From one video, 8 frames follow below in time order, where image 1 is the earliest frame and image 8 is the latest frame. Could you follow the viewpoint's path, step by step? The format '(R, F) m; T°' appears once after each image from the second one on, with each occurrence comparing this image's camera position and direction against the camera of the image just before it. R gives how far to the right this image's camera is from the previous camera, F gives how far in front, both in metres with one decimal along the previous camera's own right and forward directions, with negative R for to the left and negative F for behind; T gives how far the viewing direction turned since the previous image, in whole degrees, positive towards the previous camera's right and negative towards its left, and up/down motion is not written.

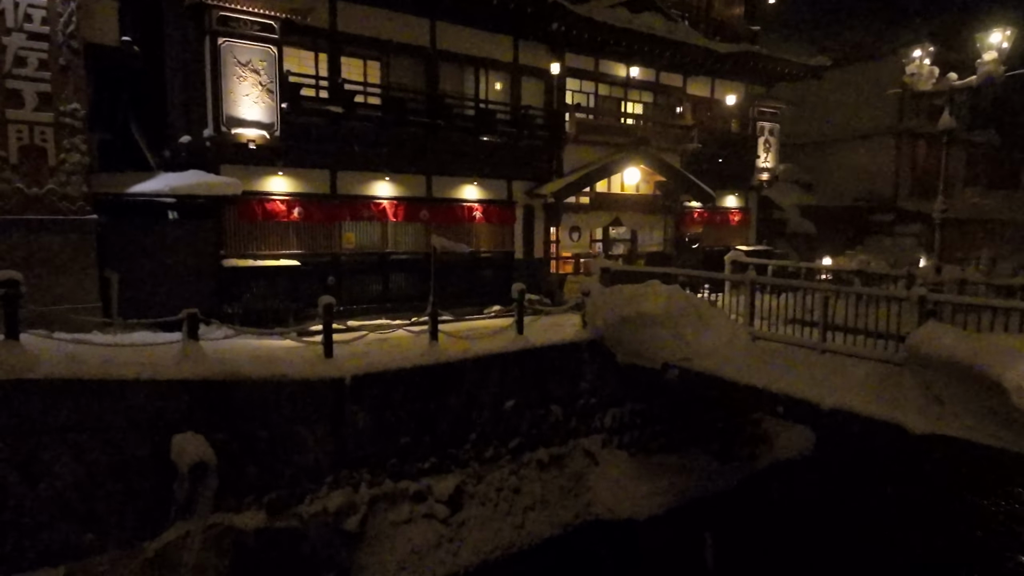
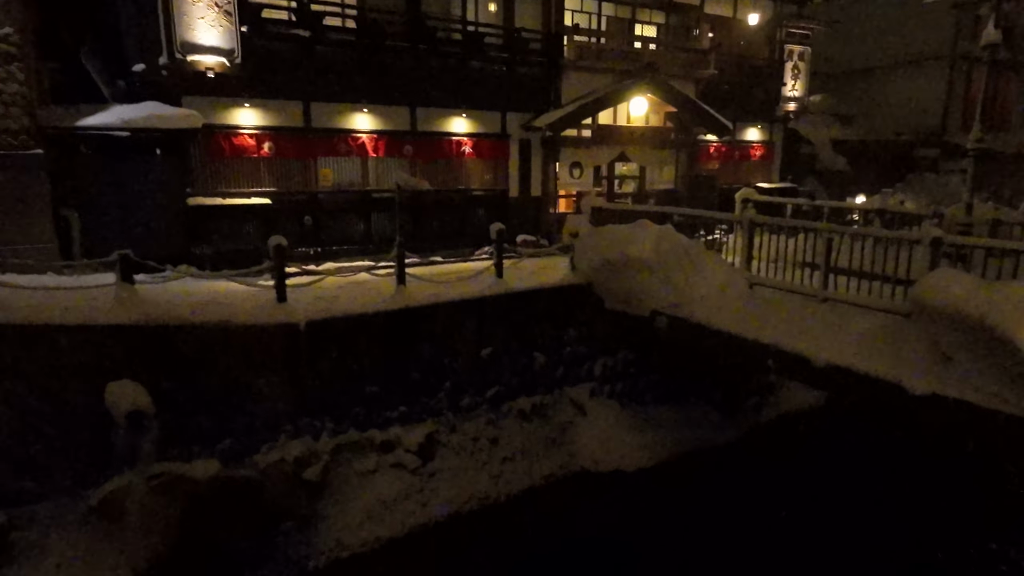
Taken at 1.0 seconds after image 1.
(+1.1, +0.9) m; -3°
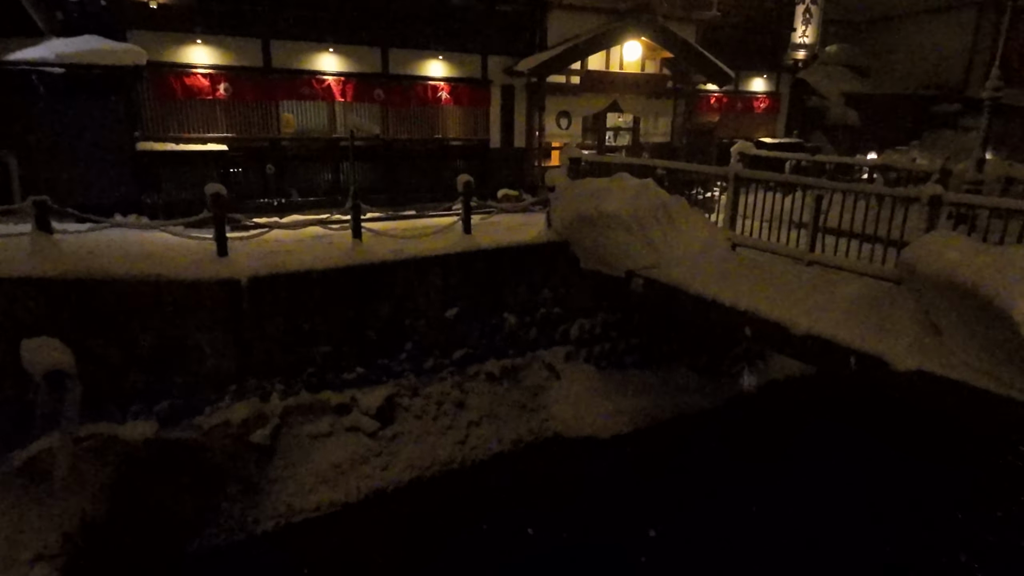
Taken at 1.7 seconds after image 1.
(+0.8, +0.7) m; -1°
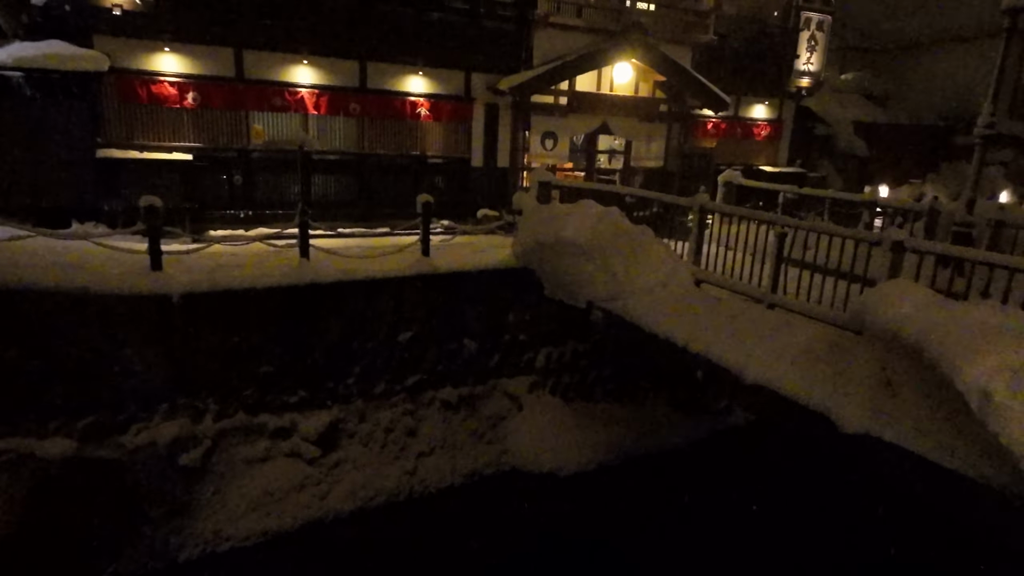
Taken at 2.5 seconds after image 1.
(+1.1, +0.5) m; -2°
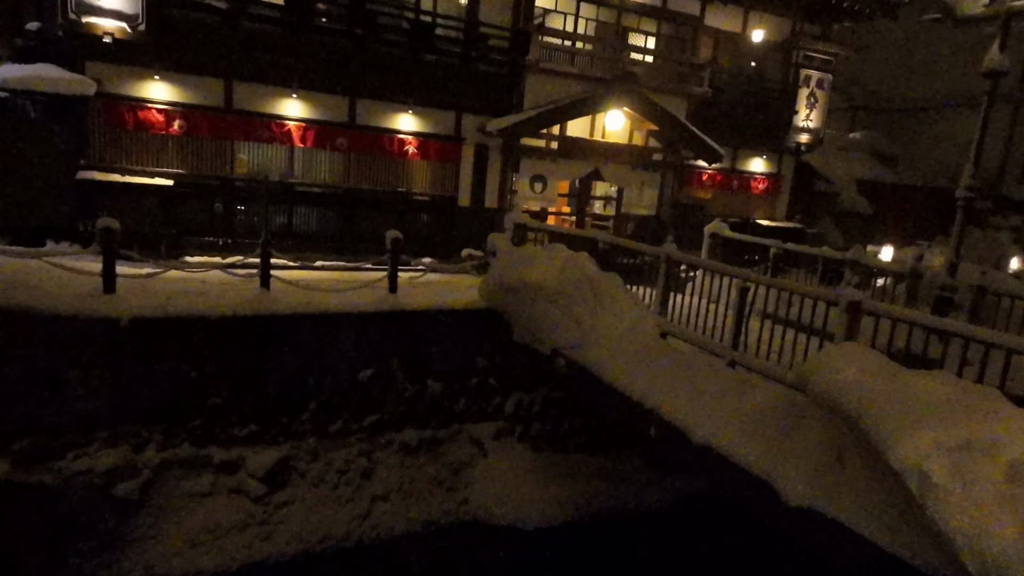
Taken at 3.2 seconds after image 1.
(+0.8, +0.3) m; -2°
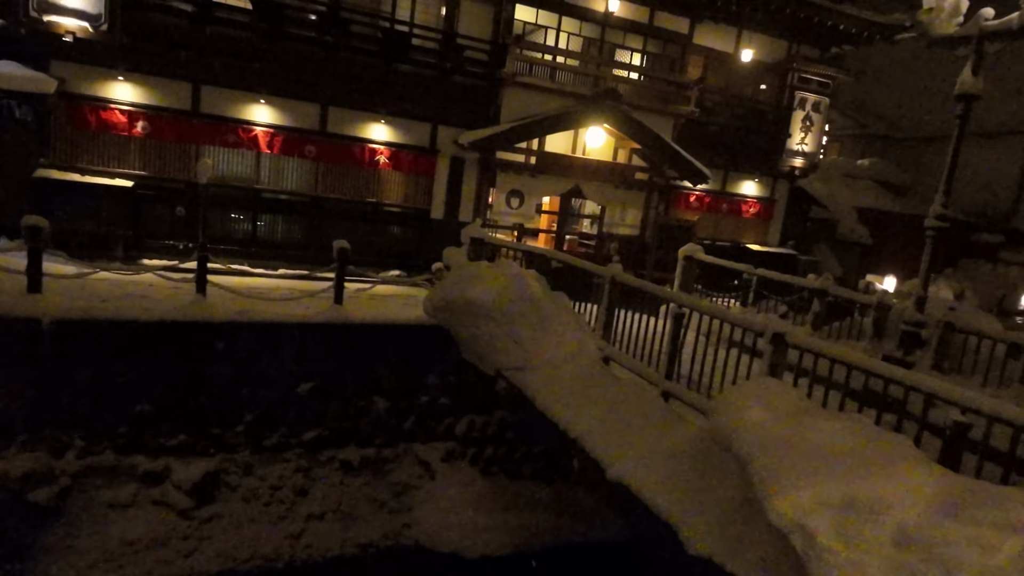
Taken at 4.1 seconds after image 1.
(+1.2, +0.4) m; -2°
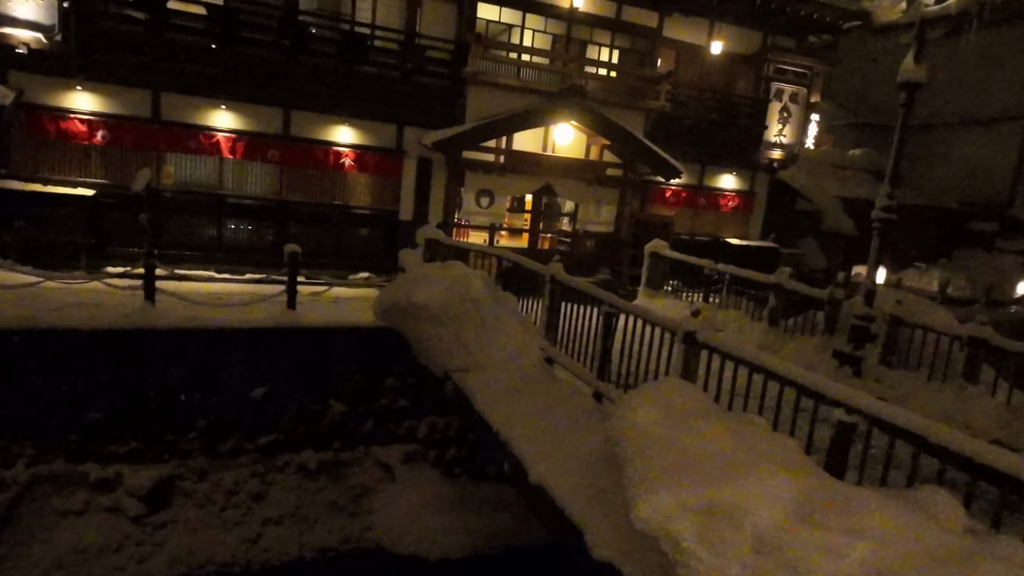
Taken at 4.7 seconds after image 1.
(+1.0, +0.1) m; -1°
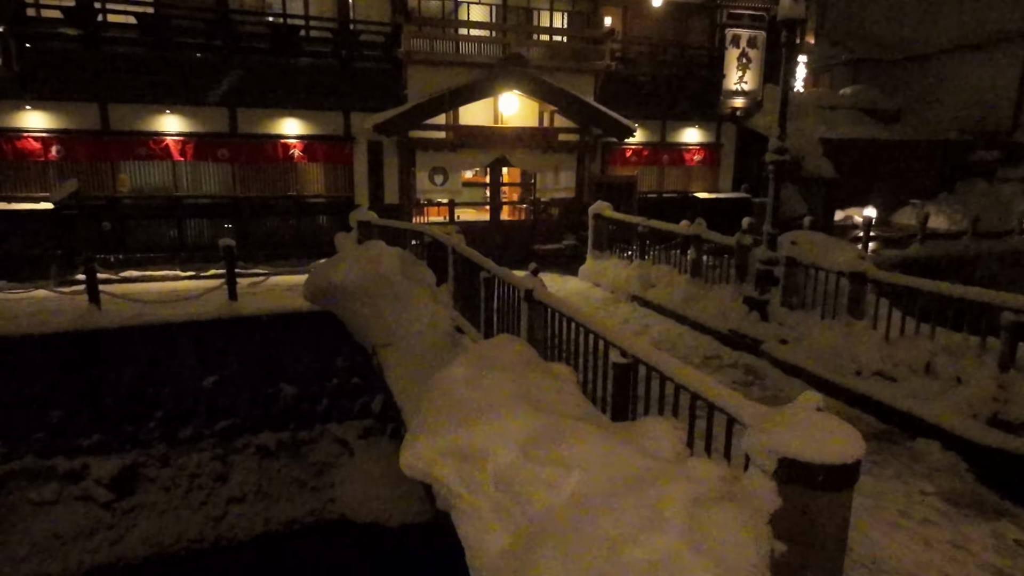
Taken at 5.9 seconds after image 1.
(+1.8, -0.2) m; -3°
